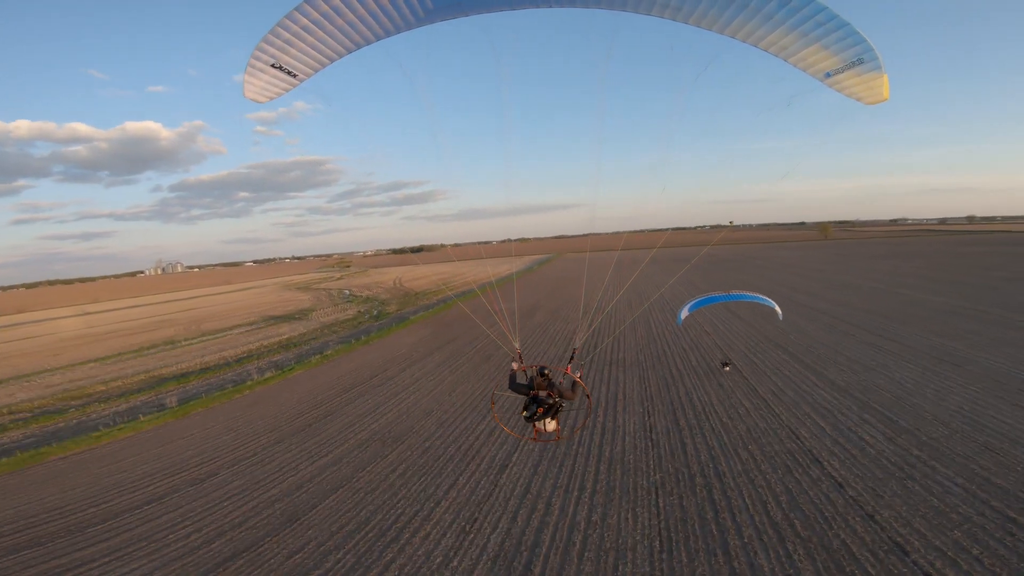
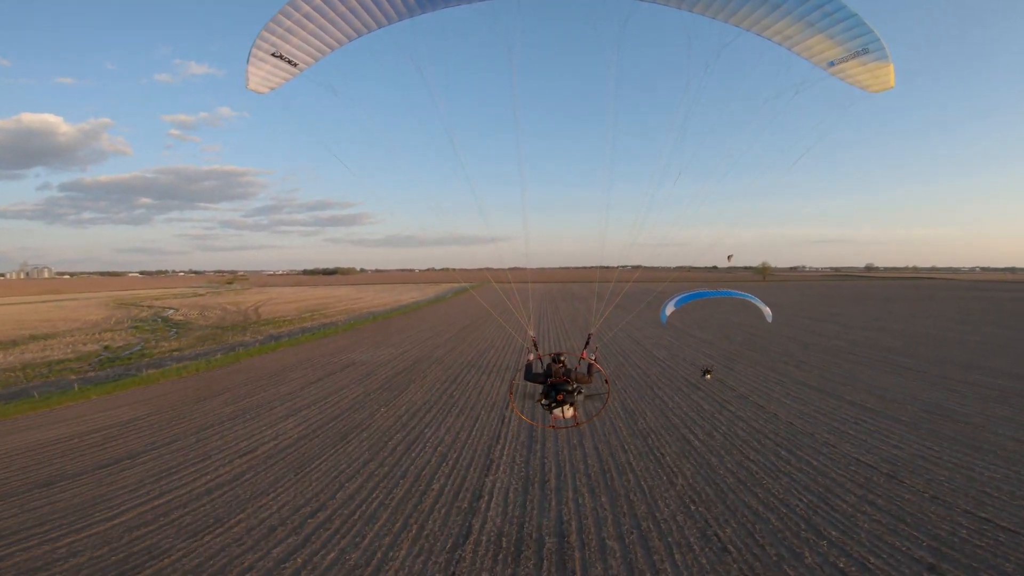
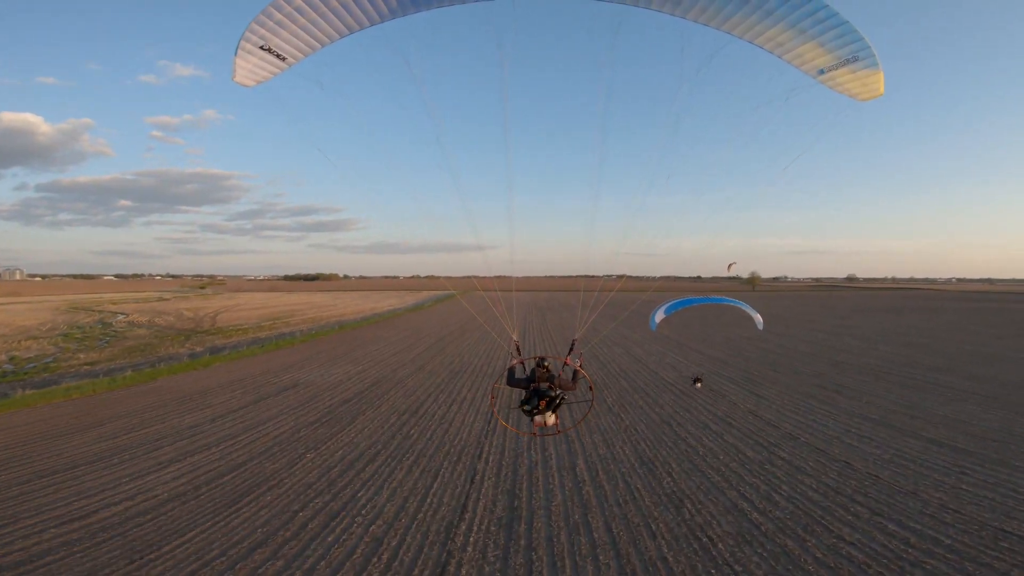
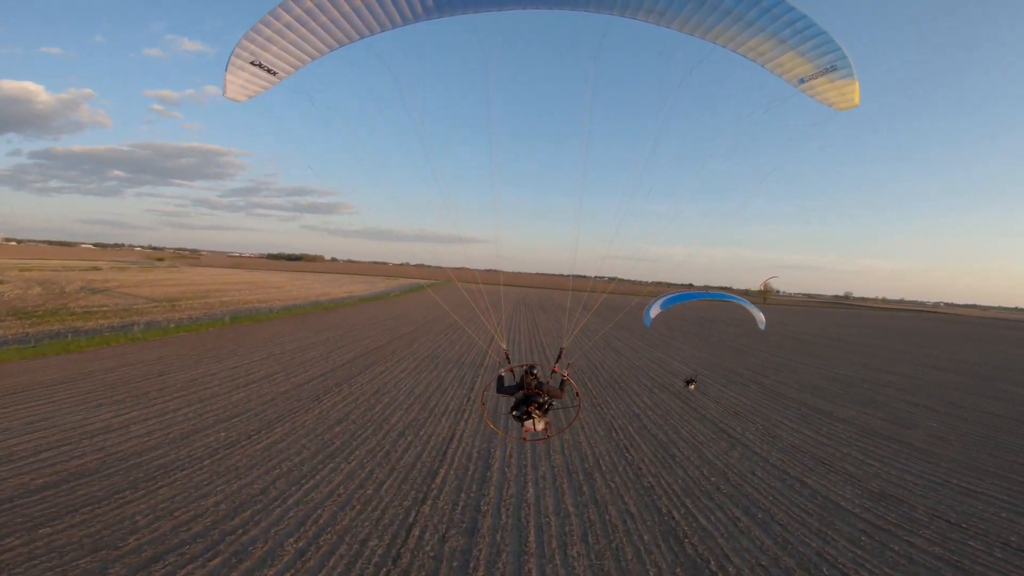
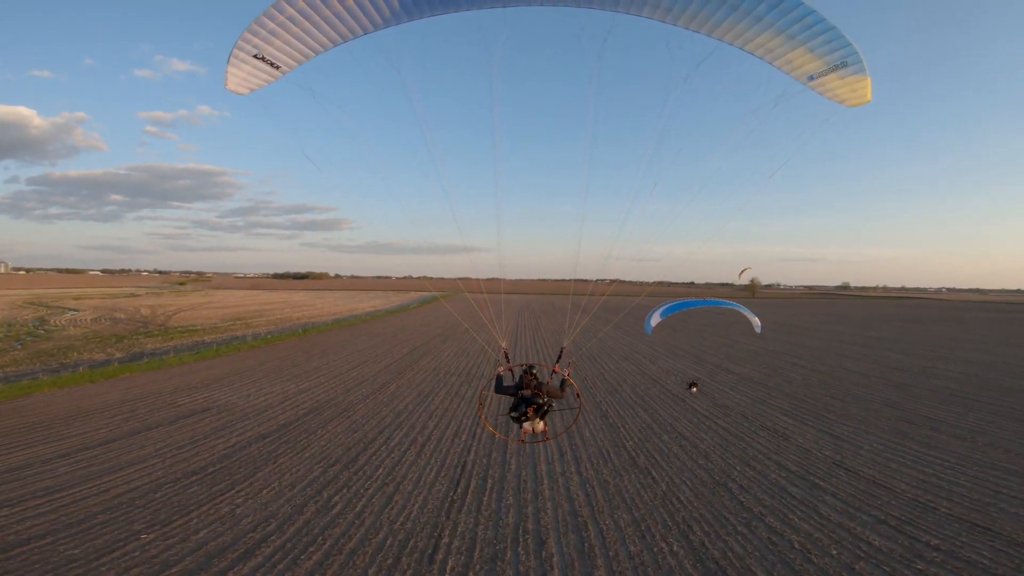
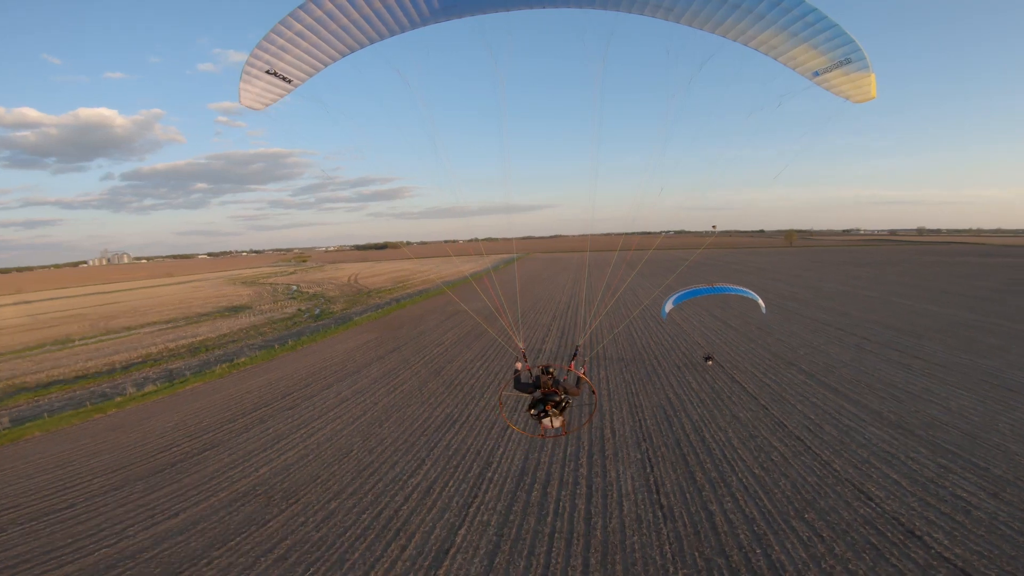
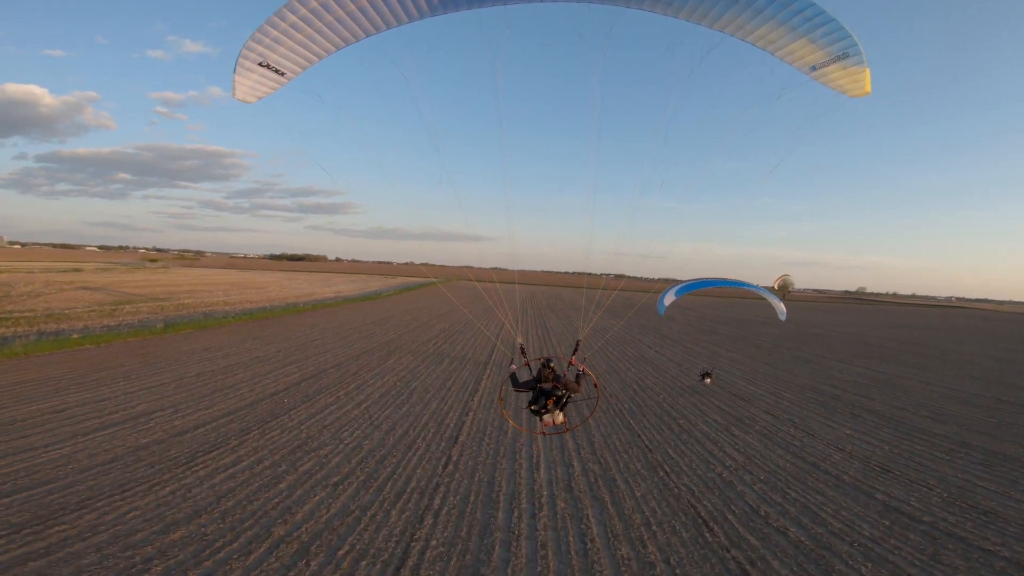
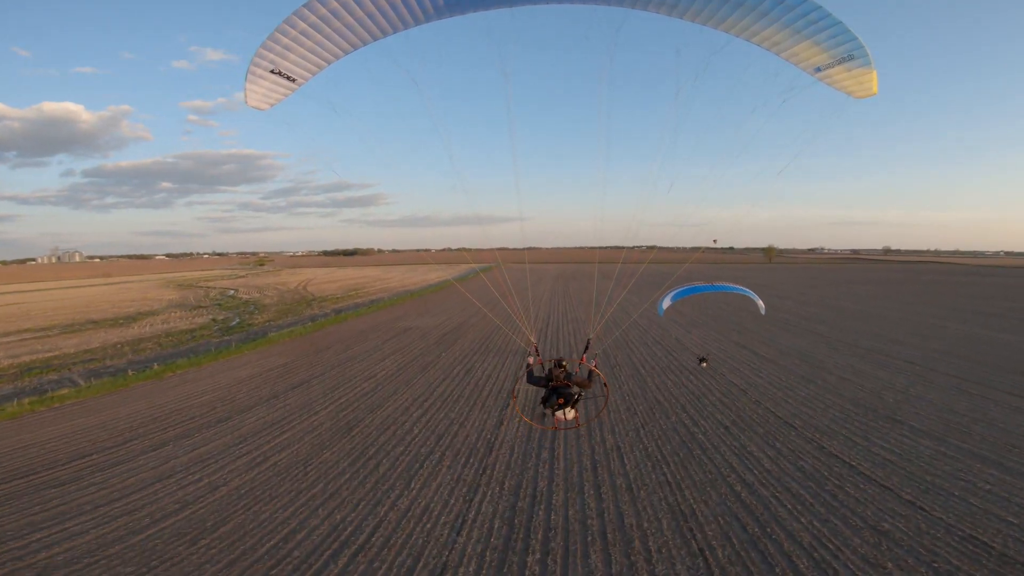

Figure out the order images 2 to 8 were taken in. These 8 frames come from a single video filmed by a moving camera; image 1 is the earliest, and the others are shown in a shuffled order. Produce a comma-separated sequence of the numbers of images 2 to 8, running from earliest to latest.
6, 8, 2, 3, 5, 4, 7
